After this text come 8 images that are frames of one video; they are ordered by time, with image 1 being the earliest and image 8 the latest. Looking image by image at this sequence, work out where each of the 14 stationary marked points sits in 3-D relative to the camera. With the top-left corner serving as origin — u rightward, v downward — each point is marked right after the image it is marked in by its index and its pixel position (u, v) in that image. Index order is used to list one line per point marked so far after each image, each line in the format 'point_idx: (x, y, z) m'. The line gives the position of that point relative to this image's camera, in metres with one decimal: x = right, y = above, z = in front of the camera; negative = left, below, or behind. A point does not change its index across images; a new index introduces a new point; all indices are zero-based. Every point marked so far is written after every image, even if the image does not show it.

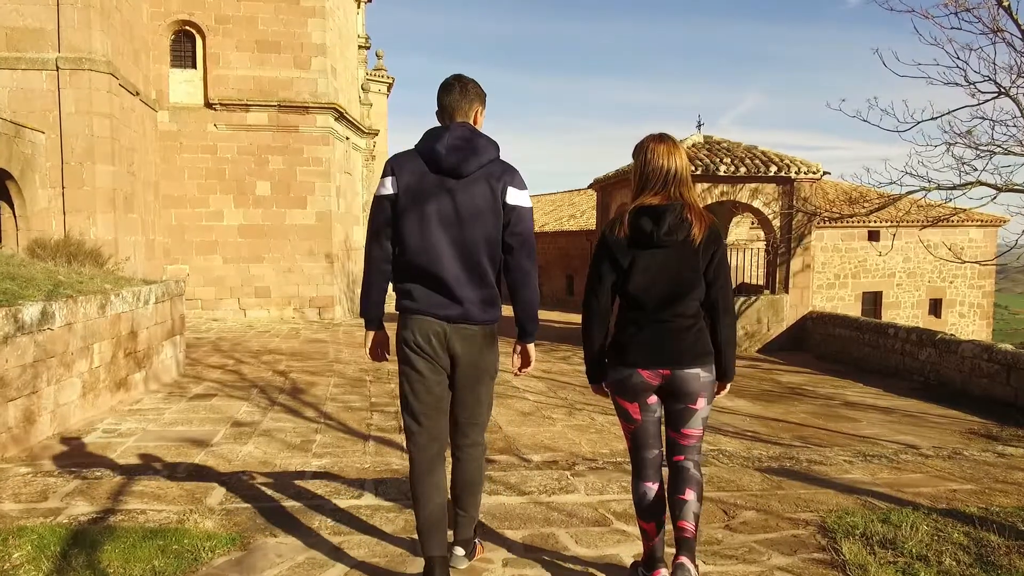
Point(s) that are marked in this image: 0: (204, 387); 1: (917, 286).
0: (-3.1, -1.0, +6.5) m
1: (+11.6, +0.1, +18.5) m
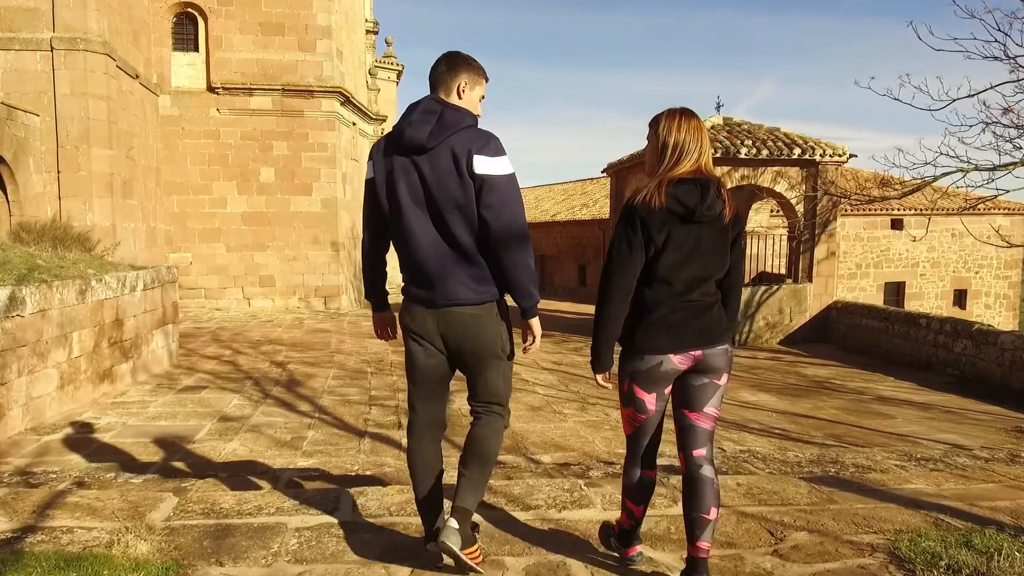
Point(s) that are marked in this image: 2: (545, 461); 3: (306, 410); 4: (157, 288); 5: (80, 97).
0: (-3.0, -0.9, +6.2) m
1: (+11.9, +0.3, +17.9) m
2: (+0.2, -1.0, +3.8) m
3: (-1.7, -1.0, +5.2) m
4: (-3.5, 0.0, +6.4) m
5: (-6.4, +2.8, +9.6) m
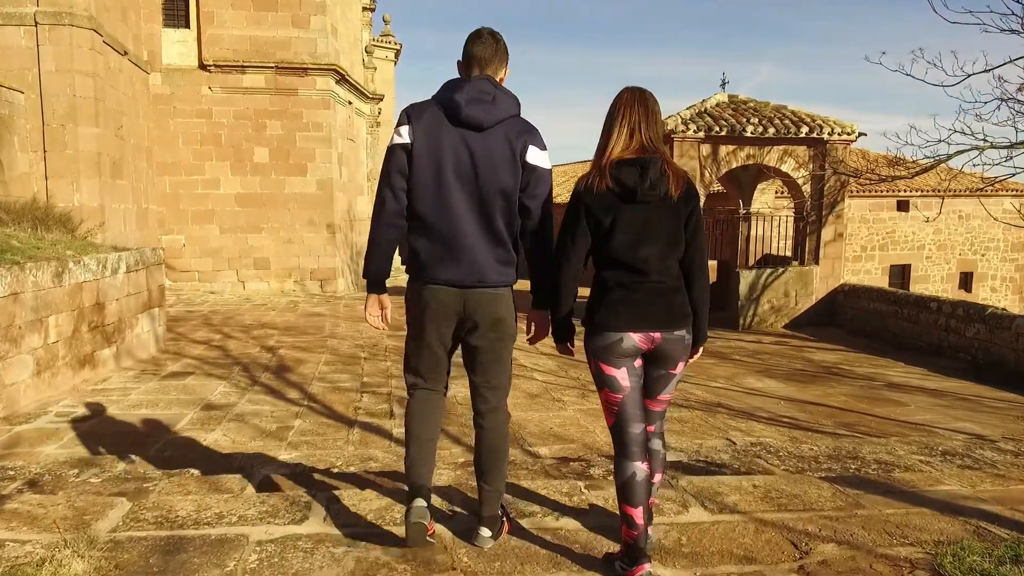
0: (-3.0, -0.7, +6.0) m
1: (+11.9, +0.8, +17.6) m
2: (+0.2, -0.9, +3.6) m
3: (-1.7, -0.8, +5.0) m
4: (-3.5, +0.2, +6.2) m
5: (-6.4, +3.1, +9.3) m
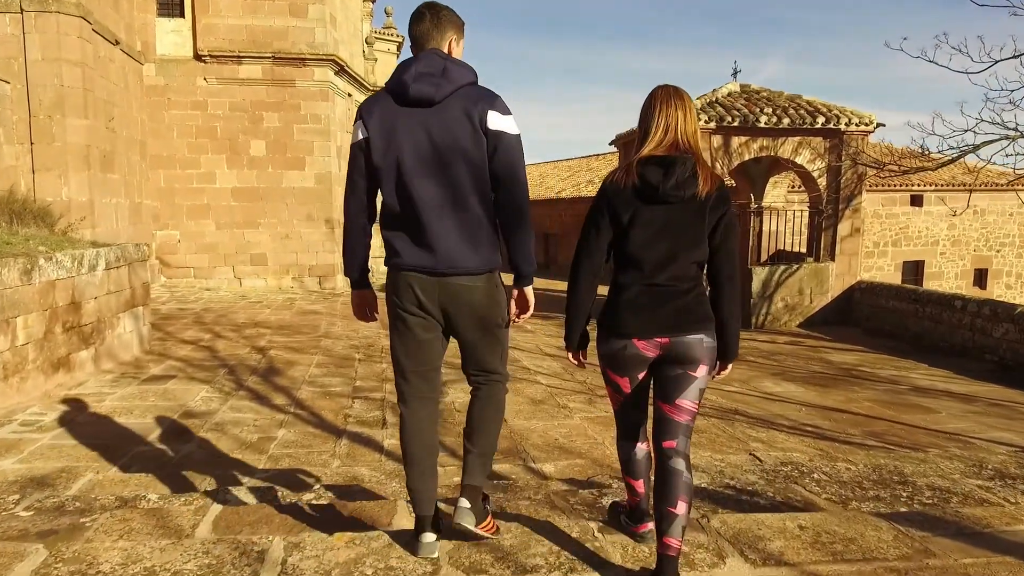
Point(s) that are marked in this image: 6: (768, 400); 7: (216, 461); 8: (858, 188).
0: (-3.0, -0.7, +5.6) m
1: (+12.0, +0.9, +17.2) m
2: (+0.2, -0.9, +3.2) m
3: (-1.7, -0.8, +4.7) m
4: (-3.5, +0.2, +5.8) m
5: (-6.3, +3.1, +8.9) m
6: (+2.1, -0.9, +5.3) m
7: (-1.6, -0.9, +3.5) m
8: (+5.0, +1.4, +9.3) m
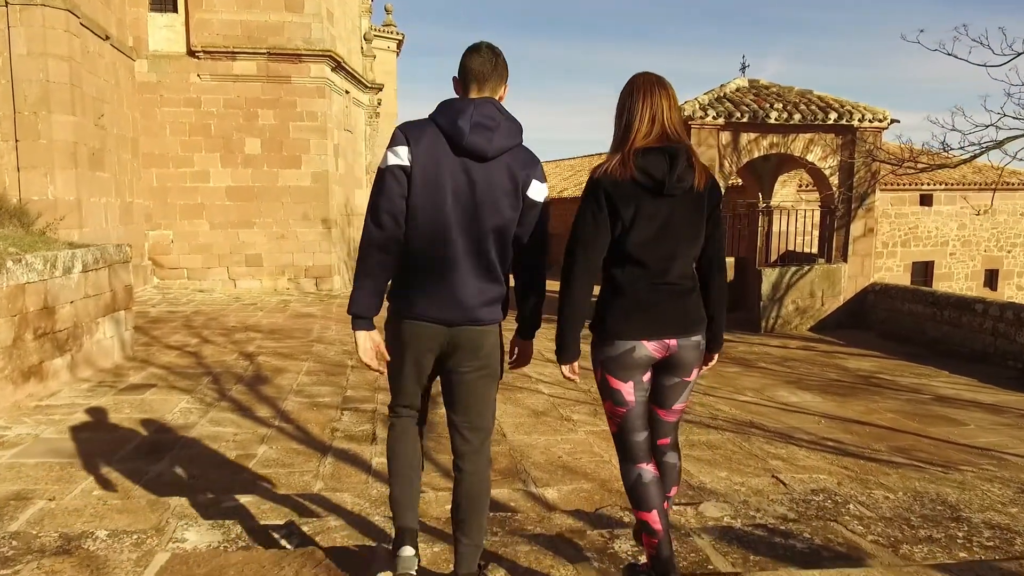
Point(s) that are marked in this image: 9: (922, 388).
0: (-3.0, -0.7, +5.3) m
1: (+12.0, +0.9, +16.9) m
2: (+0.2, -1.0, +2.9) m
3: (-1.7, -0.9, +4.4) m
4: (-3.5, +0.2, +5.6) m
5: (-6.3, +3.1, +8.6) m
6: (+2.1, -0.9, +5.0) m
7: (-1.6, -1.0, +3.2) m
8: (+5.0, +1.4, +9.0) m
9: (+3.8, -0.9, +5.9) m
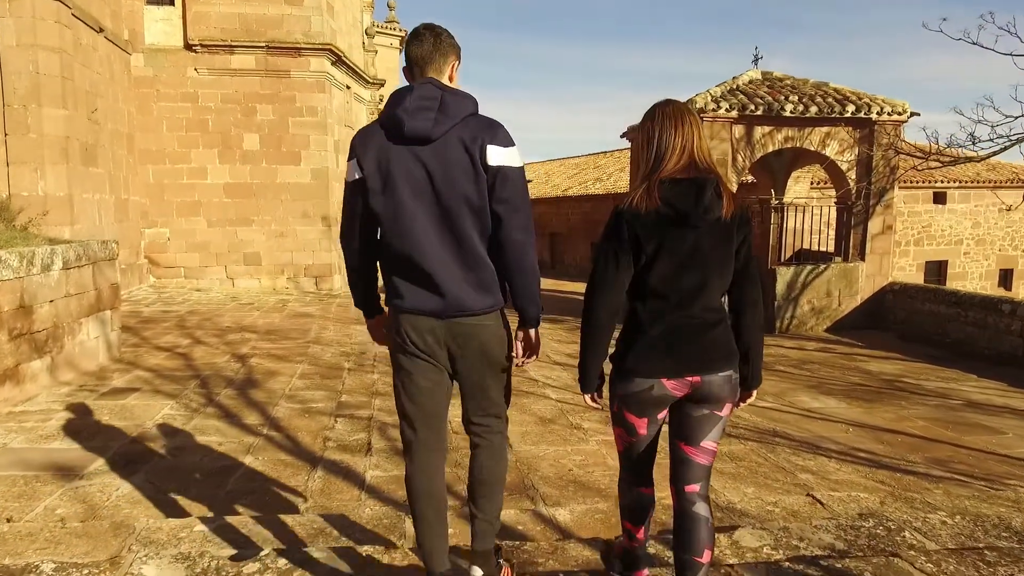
0: (-3.0, -0.7, +5.1) m
1: (+12.1, +0.9, +16.5) m
2: (+0.2, -0.9, +2.6) m
3: (-1.6, -0.9, +4.1) m
4: (-3.5, +0.2, +5.3) m
5: (-6.3, +3.1, +8.4) m
6: (+2.2, -0.9, +4.7) m
7: (-1.6, -1.0, +2.9) m
8: (+5.1, +1.4, +8.7) m
9: (+3.8, -0.9, +5.6) m
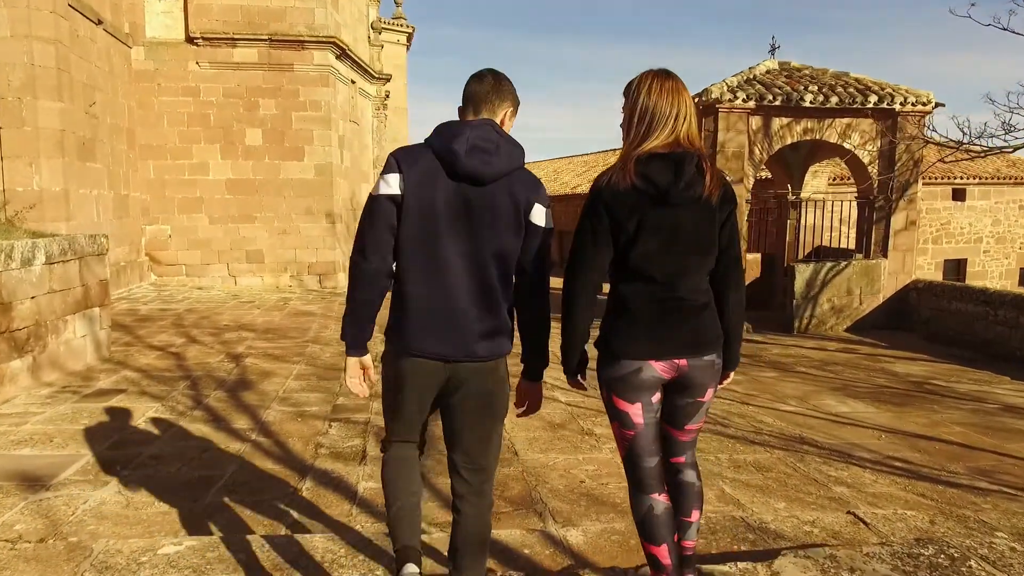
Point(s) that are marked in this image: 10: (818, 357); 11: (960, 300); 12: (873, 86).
0: (-2.9, -0.7, +4.8) m
1: (+12.3, +0.9, +16.1) m
2: (+0.2, -0.9, +2.3) m
3: (-1.6, -0.8, +3.8) m
4: (-3.4, +0.2, +5.0) m
5: (-6.2, +3.1, +8.2) m
6: (+2.2, -0.9, +4.4) m
7: (-1.6, -0.9, +2.6) m
8: (+5.2, +1.4, +8.3) m
9: (+3.9, -0.9, +5.3) m
10: (+3.1, -0.7, +6.6) m
11: (+5.2, -0.1, +7.5) m
12: (+4.7, +2.7, +8.5) m
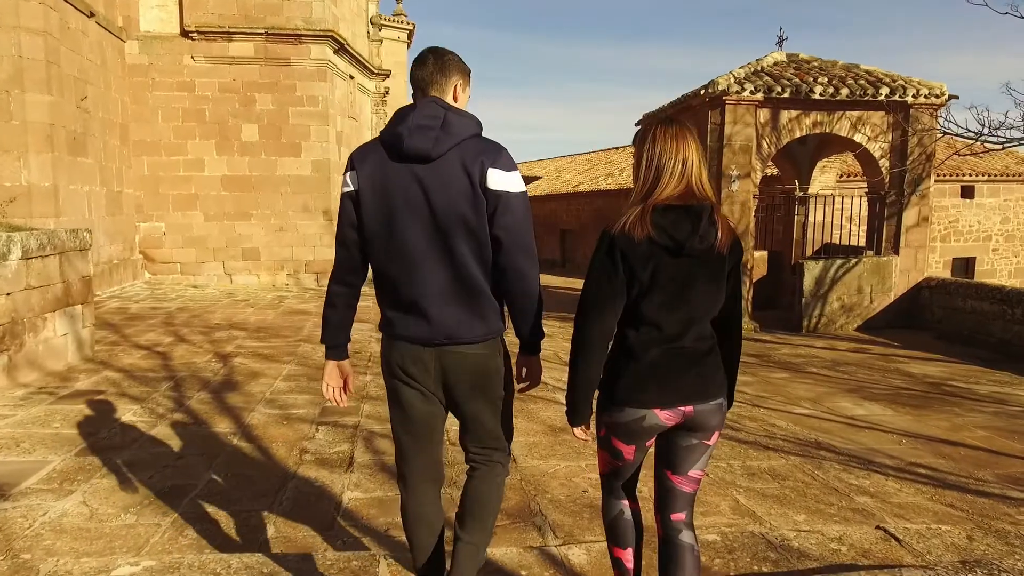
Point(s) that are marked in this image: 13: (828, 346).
0: (-2.9, -0.6, +4.6) m
1: (+12.3, +0.9, +15.8) m
2: (+0.2, -0.9, +2.1) m
3: (-1.6, -0.8, +3.6) m
4: (-3.4, +0.2, +4.8) m
5: (-6.2, +3.2, +7.9) m
6: (+2.2, -0.9, +4.1) m
7: (-1.6, -0.9, +2.4) m
8: (+5.2, +1.5, +8.1) m
9: (+3.9, -0.9, +5.0) m
10: (+3.1, -0.7, +6.4) m
11: (+5.2, -0.1, +7.3) m
12: (+4.7, +2.7, +8.3) m
13: (+3.4, -0.6, +7.0) m
